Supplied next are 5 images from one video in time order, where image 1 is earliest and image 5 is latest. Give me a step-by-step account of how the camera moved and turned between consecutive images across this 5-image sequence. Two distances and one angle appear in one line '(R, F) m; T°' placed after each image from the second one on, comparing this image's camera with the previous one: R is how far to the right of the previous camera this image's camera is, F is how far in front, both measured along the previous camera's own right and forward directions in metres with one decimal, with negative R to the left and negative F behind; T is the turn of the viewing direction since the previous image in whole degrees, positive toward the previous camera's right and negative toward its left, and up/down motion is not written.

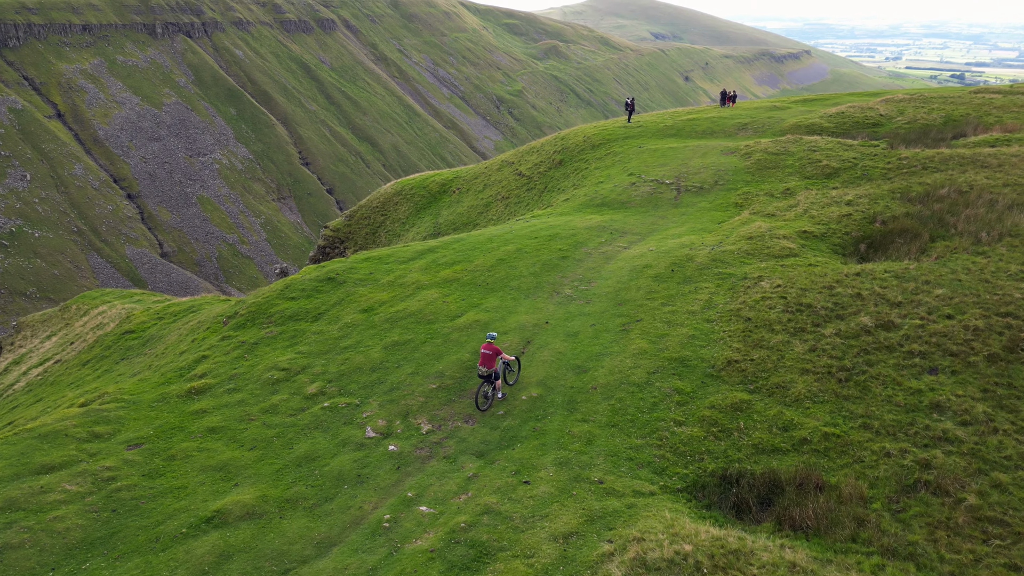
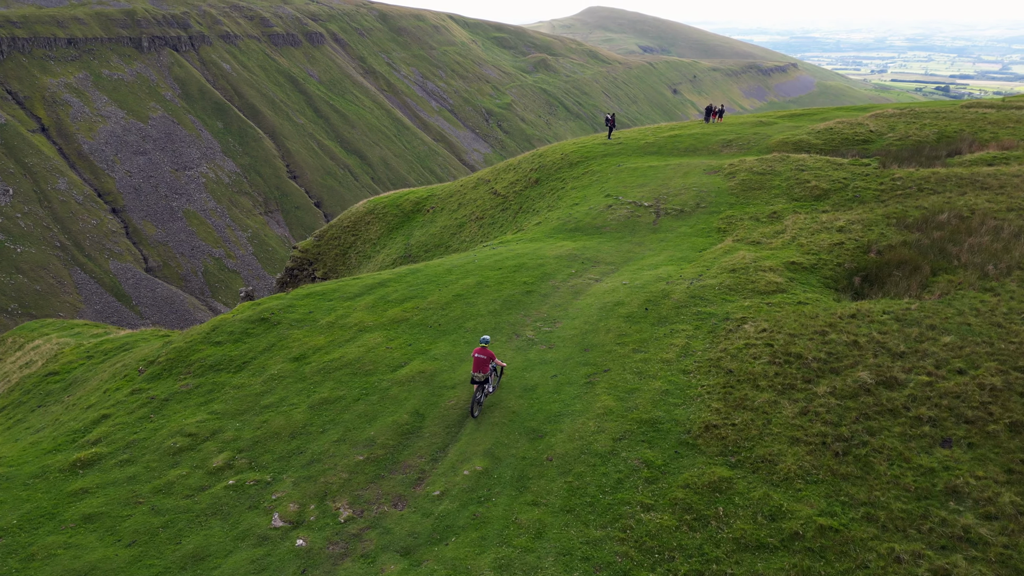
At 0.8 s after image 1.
(+1.4, +3.5) m; +1°
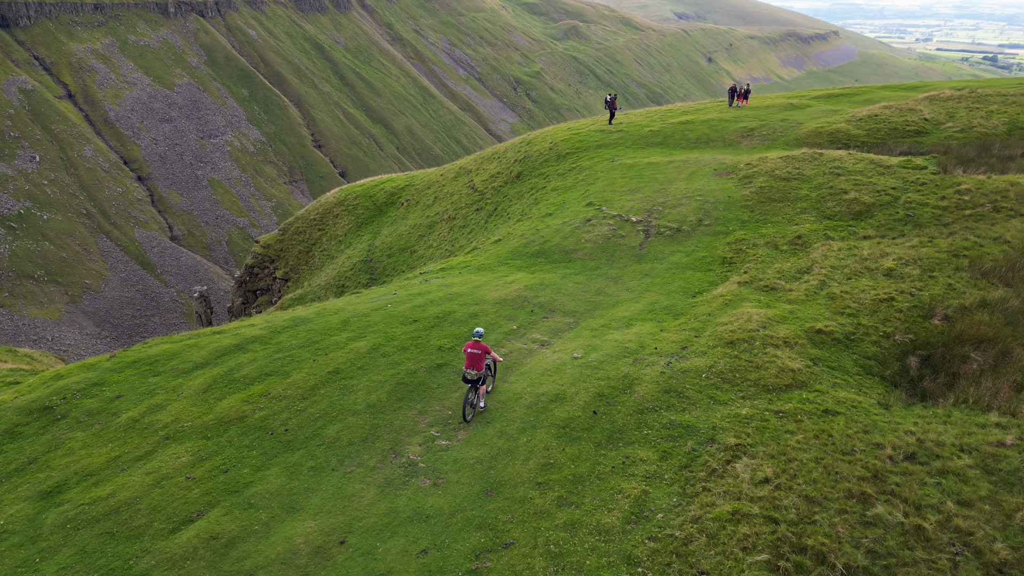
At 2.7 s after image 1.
(+3.8, +9.6) m; -2°
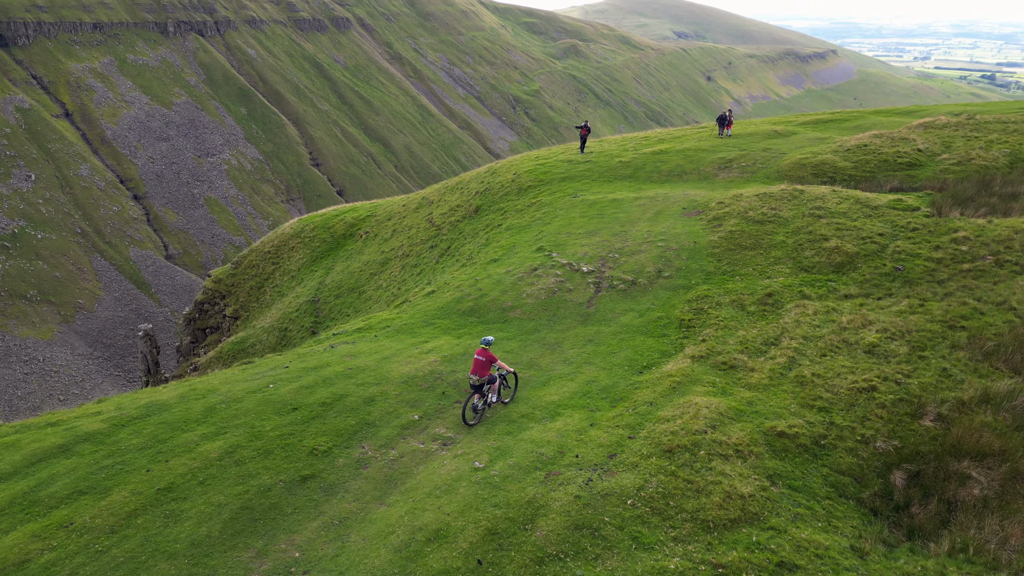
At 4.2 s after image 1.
(+2.9, +4.5) m; 0°
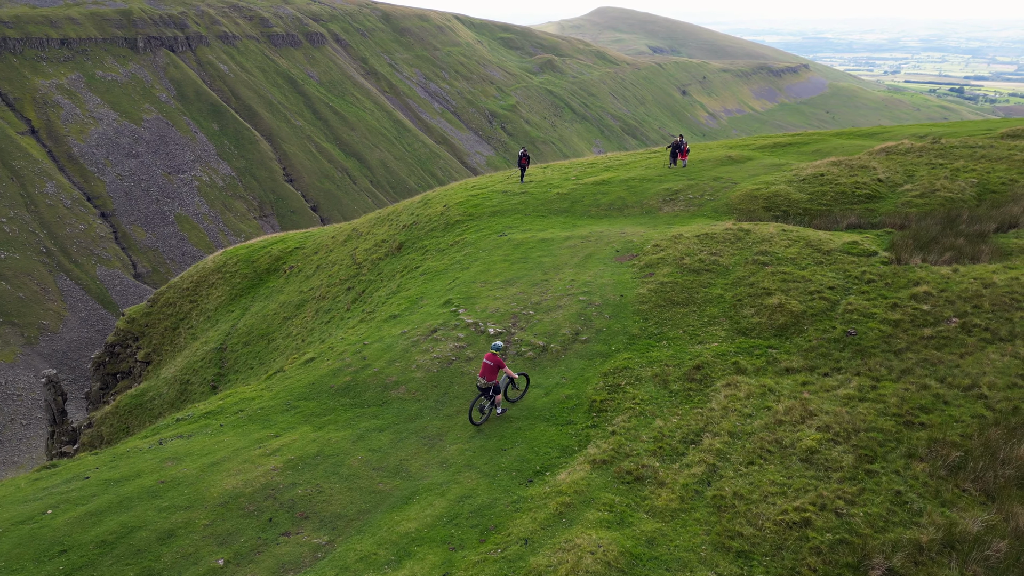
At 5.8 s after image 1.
(+3.3, +4.6) m; +2°
